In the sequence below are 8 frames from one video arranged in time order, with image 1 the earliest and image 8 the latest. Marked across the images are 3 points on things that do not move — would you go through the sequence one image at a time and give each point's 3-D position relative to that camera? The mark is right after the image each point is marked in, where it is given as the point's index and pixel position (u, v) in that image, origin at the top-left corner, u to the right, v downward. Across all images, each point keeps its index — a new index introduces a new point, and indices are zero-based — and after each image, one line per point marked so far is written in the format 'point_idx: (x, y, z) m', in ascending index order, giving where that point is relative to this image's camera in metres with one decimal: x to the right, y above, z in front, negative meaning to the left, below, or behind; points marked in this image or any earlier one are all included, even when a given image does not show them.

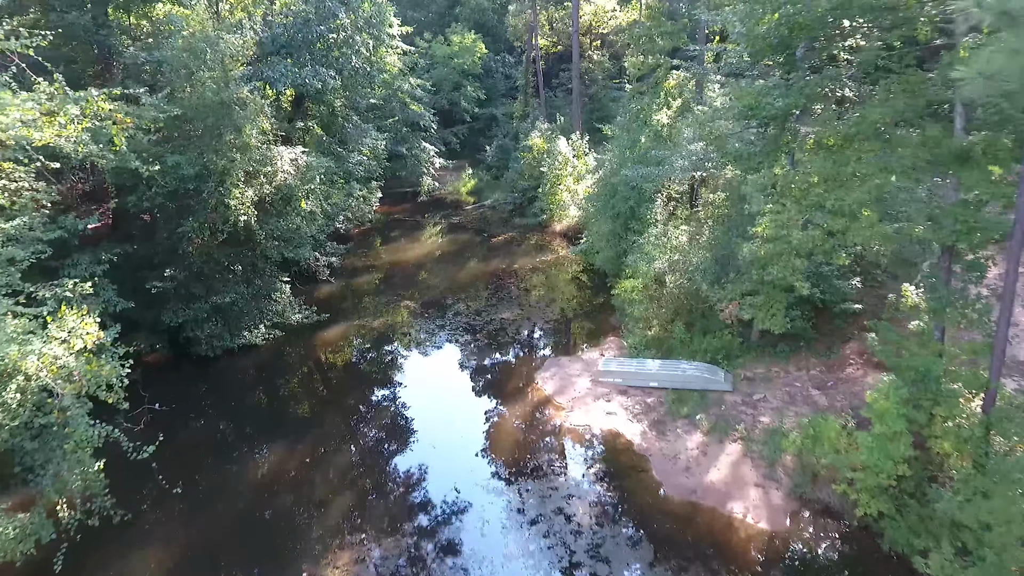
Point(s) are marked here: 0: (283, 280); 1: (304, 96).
0: (-4.0, +0.1, +13.1) m
1: (-4.2, +3.9, +15.6) m
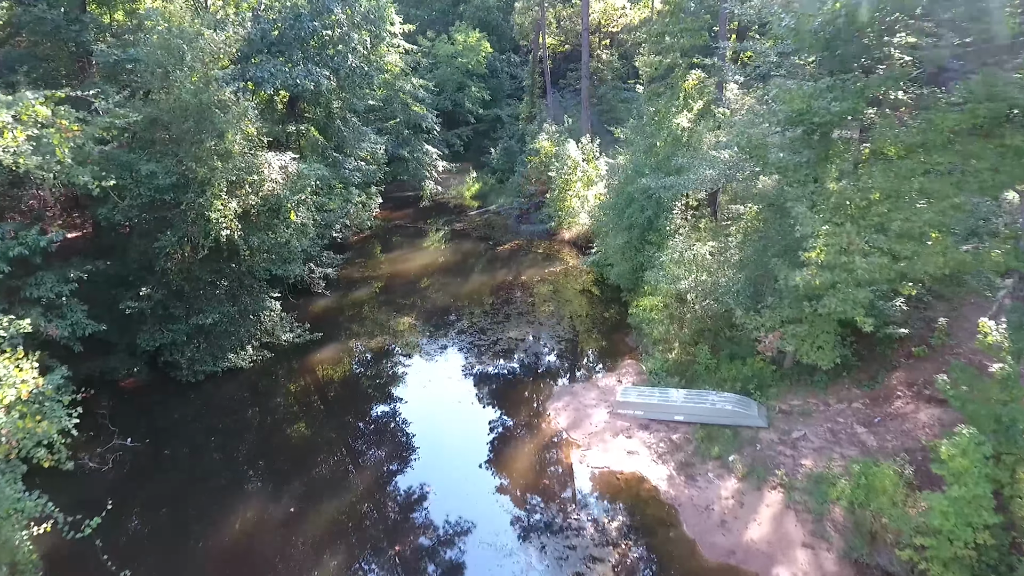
0: (-3.8, -0.2, +12.1) m
1: (-4.1, +3.7, +14.6) m
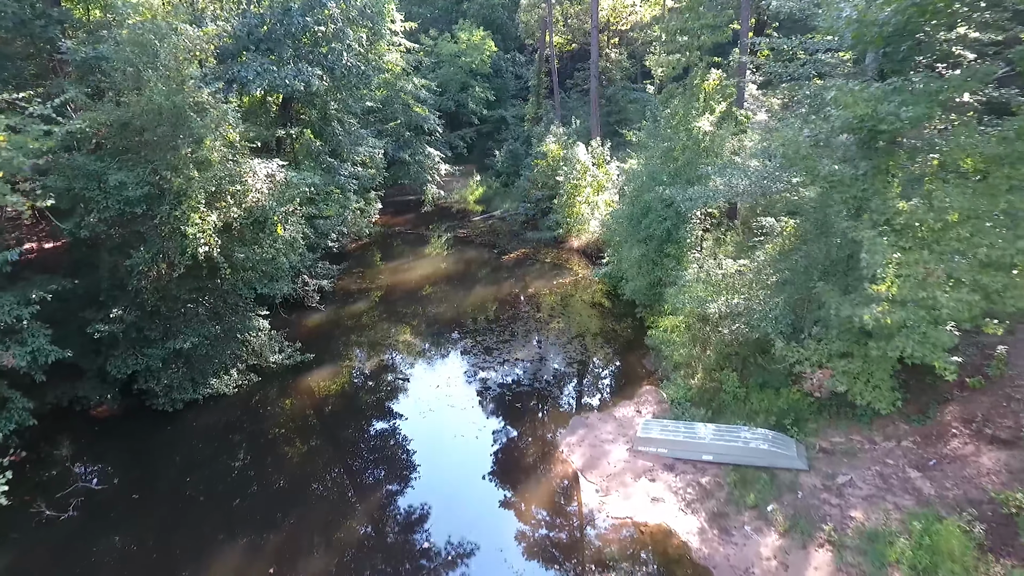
0: (-3.7, -0.4, +11.1) m
1: (-4.0, +3.4, +13.6) m
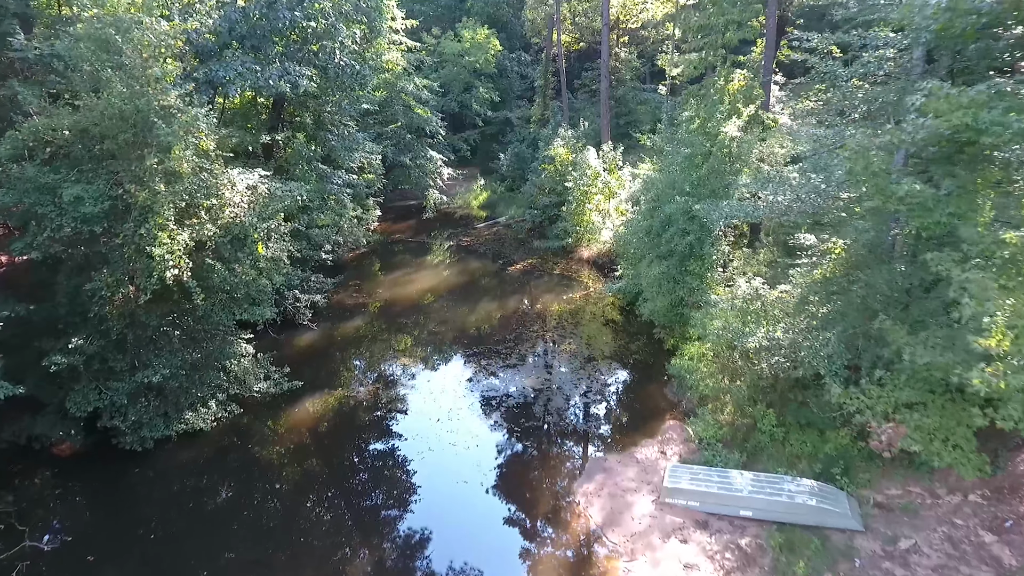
0: (-3.6, -0.7, +10.1) m
1: (-3.8, +3.1, +12.6) m
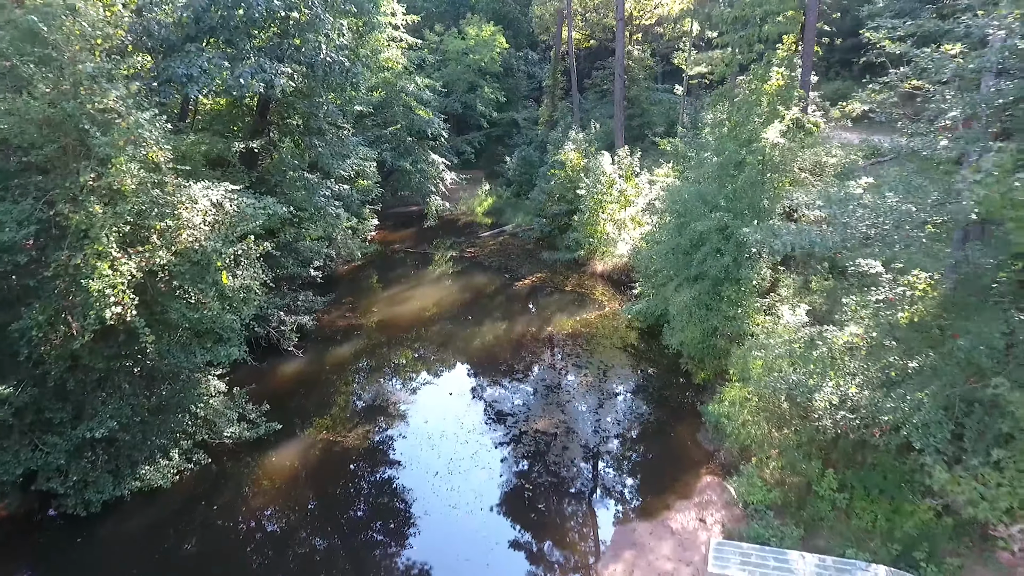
0: (-3.5, -1.0, +8.8) m
1: (-3.7, +2.8, +11.3) m
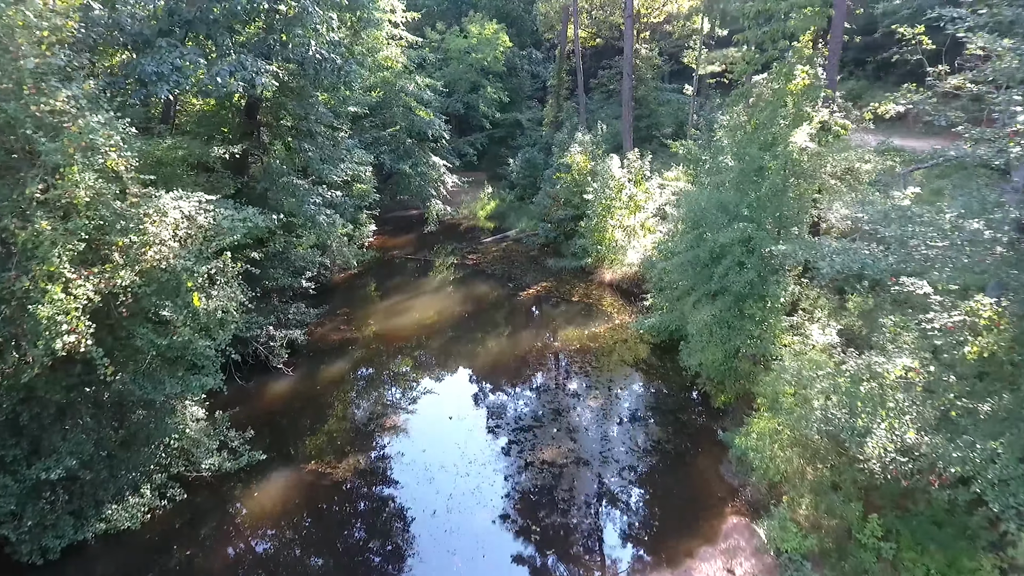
0: (-3.5, -1.2, +8.0) m
1: (-3.6, +2.6, +10.5) m
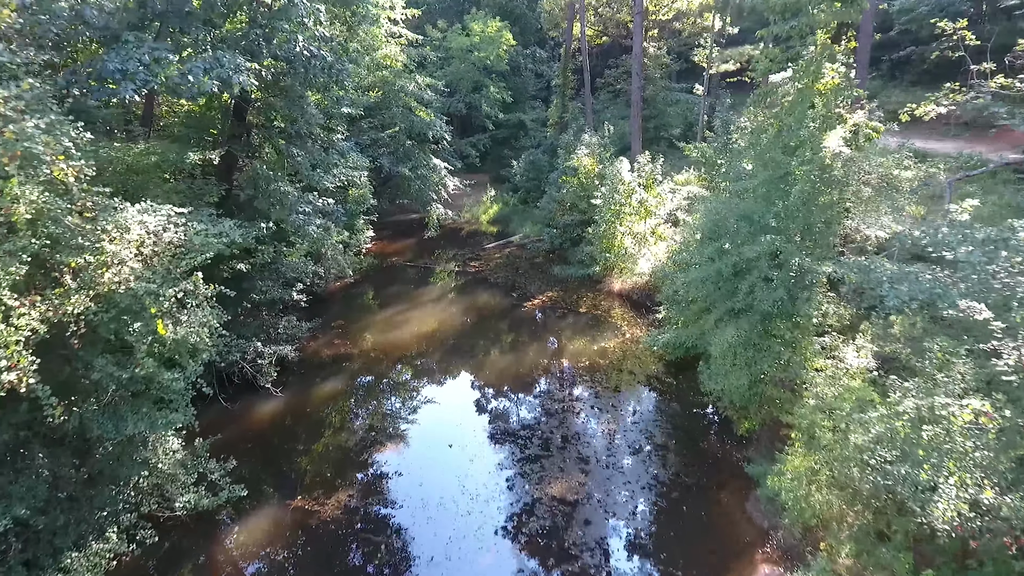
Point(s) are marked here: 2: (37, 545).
0: (-3.4, -1.4, +7.3) m
1: (-3.6, +2.4, +9.8) m
2: (-3.9, -2.1, +6.2) m
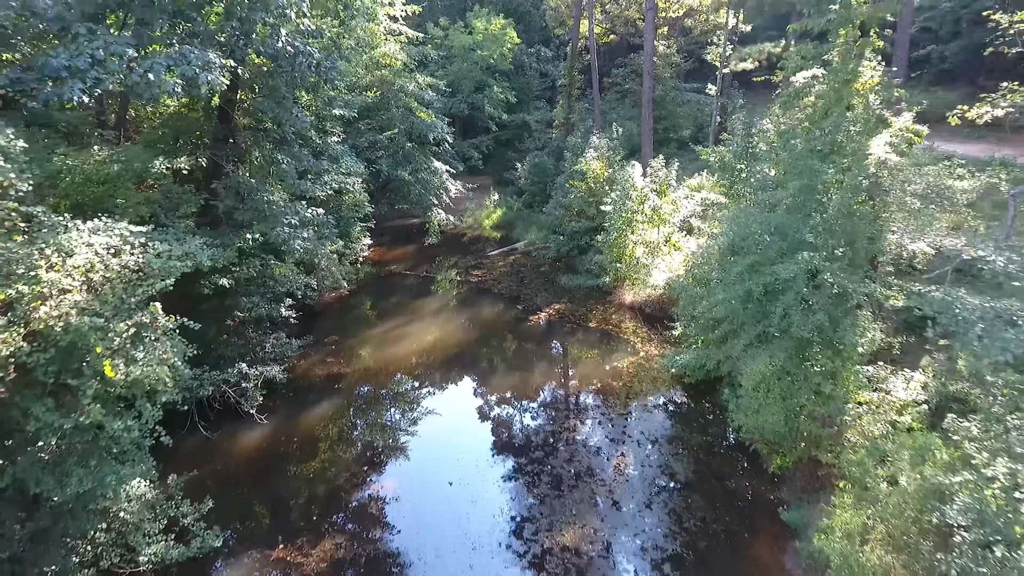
0: (-3.3, -1.6, +6.5) m
1: (-3.5, +2.2, +9.0) m
2: (-3.8, -2.3, +5.4) m
